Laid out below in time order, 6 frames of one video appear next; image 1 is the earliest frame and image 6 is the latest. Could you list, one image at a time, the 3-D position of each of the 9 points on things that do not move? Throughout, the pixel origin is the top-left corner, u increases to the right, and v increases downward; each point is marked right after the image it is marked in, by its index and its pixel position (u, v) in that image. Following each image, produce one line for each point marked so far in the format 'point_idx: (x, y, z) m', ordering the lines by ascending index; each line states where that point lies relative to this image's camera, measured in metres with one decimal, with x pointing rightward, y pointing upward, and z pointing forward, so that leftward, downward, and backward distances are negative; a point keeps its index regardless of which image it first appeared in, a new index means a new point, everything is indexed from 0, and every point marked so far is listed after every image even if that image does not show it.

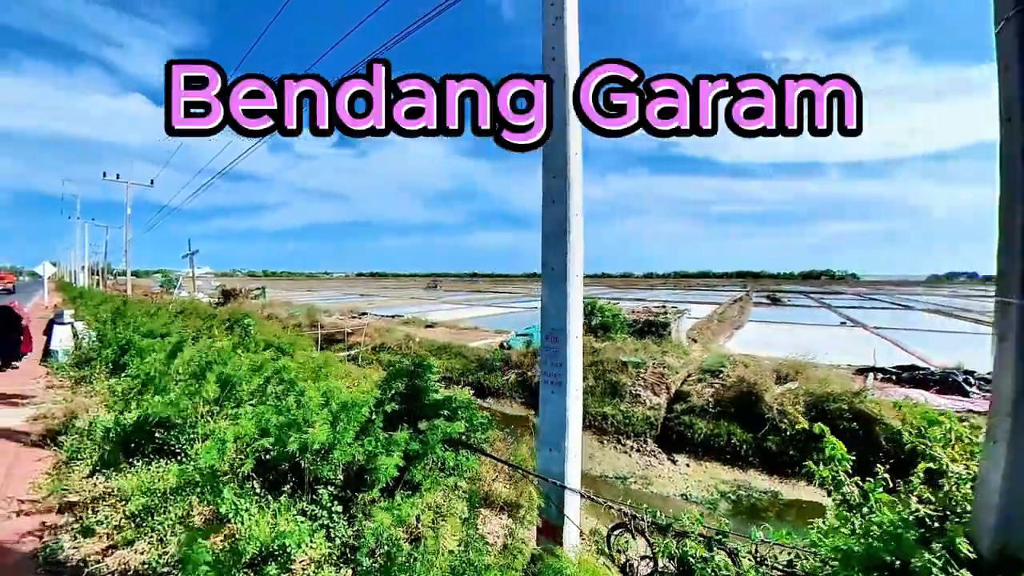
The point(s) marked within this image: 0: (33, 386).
0: (-7.3, -1.5, +7.9) m
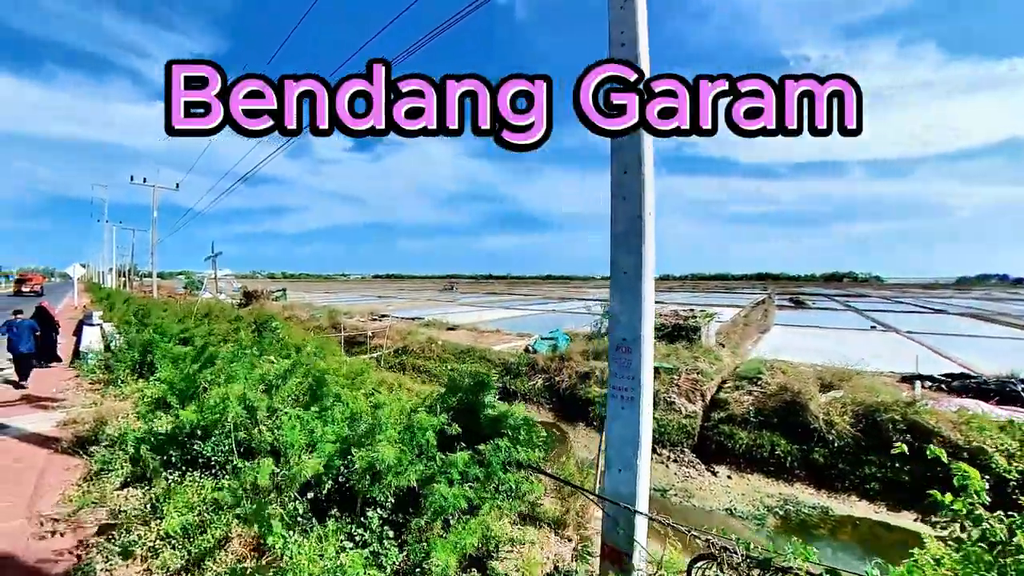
0: (-6.8, -1.5, +7.8) m
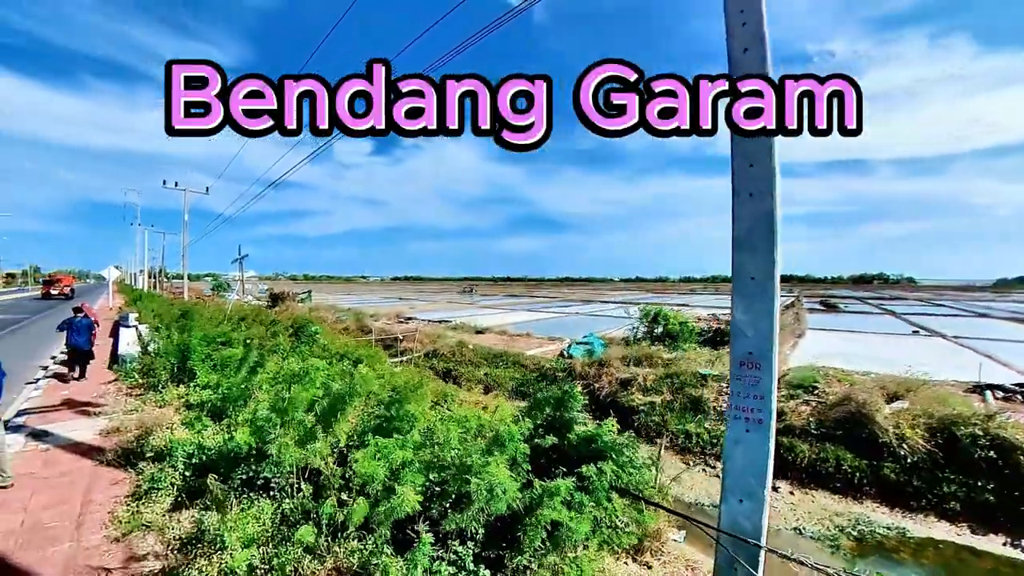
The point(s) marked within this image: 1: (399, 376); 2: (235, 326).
0: (-6.1, -1.5, +7.7) m
1: (-1.4, -1.1, +6.6) m
2: (-5.7, -0.8, +10.6) m
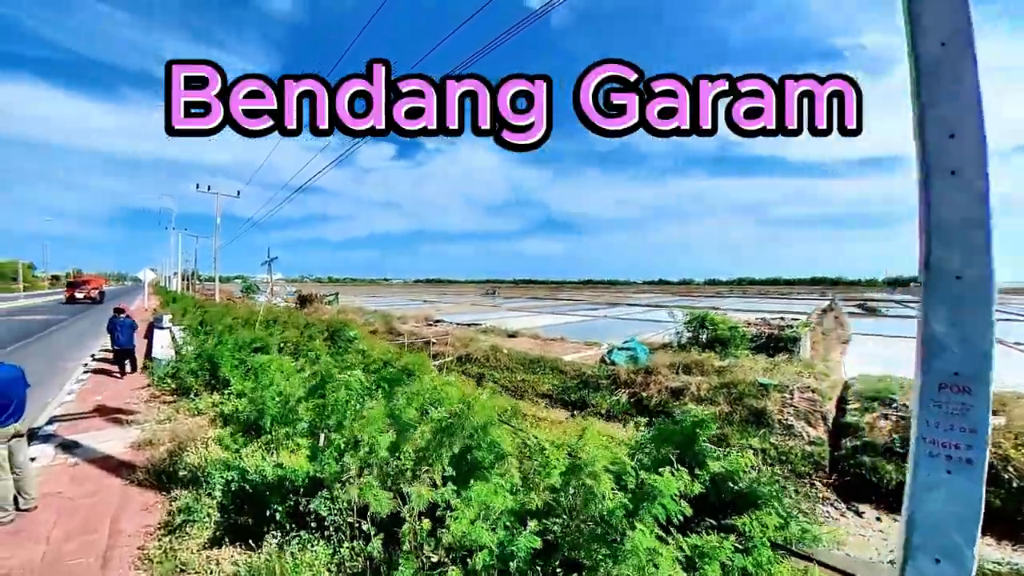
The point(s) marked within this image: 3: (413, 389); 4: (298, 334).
0: (-5.3, -1.6, +7.3) m
1: (-0.7, -1.2, +6.0) m
2: (-4.8, -0.9, +10.2) m
3: (-1.2, -1.1, +5.5) m
4: (-3.9, -0.9, +9.4) m
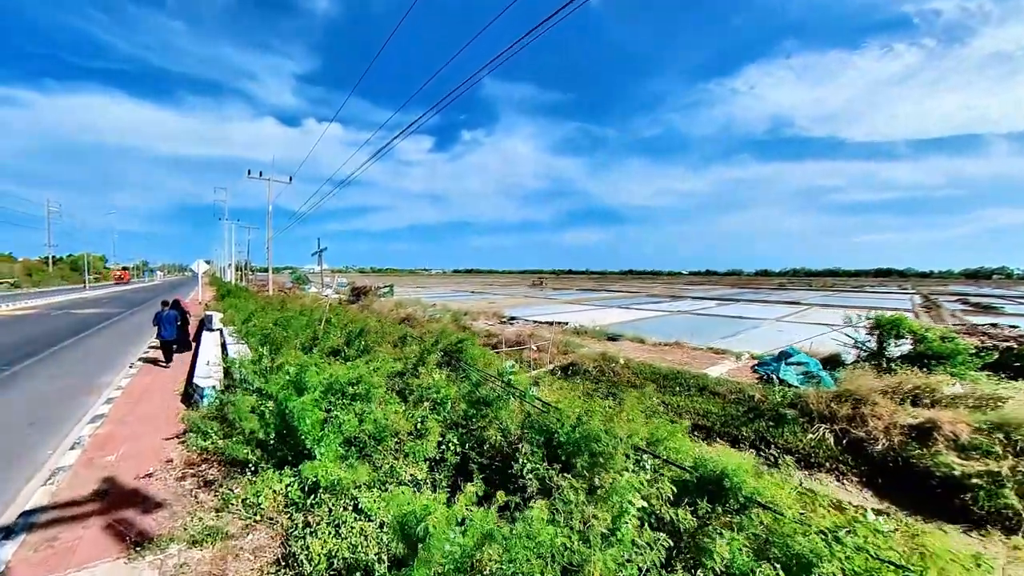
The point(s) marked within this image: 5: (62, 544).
0: (-3.0, -1.5, +4.5) m
1: (+1.5, -1.2, +2.9) m
2: (-2.3, -0.8, +7.4) m
3: (+1.0, -1.1, +2.4) m
4: (-1.5, -0.8, +6.5) m
5: (-2.9, -1.6, +3.3) m
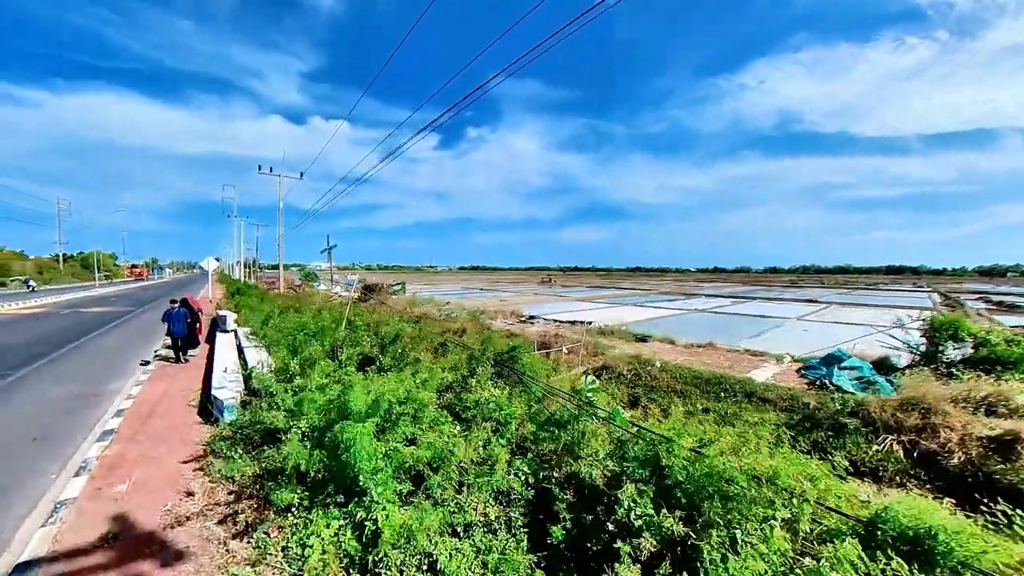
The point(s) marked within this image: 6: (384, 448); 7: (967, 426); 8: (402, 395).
0: (-2.5, -1.6, +3.9) m
1: (+2.0, -1.2, +2.2) m
2: (-1.7, -0.8, +6.7) m
3: (+1.6, -1.2, +1.8) m
4: (-0.9, -0.8, +5.8) m
5: (-2.3, -1.7, +2.7) m
6: (-0.9, -1.1, +3.4) m
7: (+6.9, -2.1, +7.7) m
8: (-1.0, -0.9, +4.5) m
